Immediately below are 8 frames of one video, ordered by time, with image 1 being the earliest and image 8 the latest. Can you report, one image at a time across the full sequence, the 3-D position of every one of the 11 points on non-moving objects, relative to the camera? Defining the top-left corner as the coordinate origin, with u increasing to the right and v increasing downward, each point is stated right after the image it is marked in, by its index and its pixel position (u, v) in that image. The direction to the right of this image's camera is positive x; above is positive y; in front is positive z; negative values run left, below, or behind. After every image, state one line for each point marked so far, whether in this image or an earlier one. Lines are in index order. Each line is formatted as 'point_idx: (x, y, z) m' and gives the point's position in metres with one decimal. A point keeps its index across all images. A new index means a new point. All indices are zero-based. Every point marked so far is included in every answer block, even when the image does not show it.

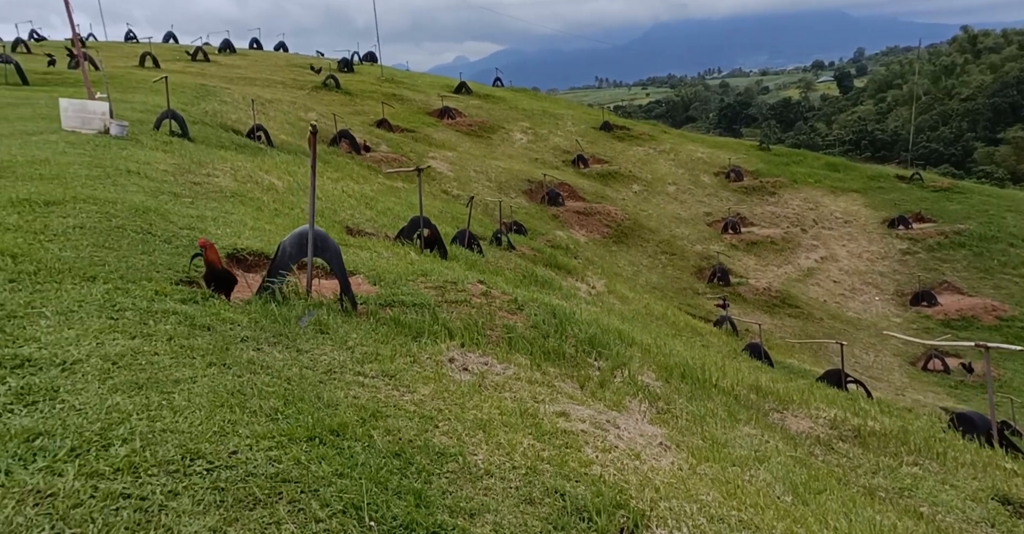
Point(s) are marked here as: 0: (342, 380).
0: (-0.8, -0.6, +4.1) m
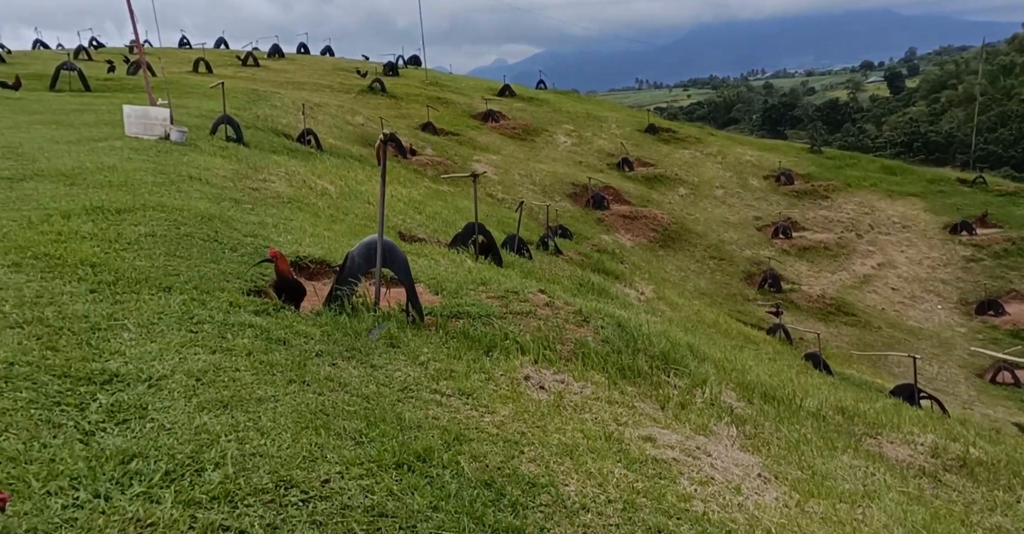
0: (-0.4, -0.7, +4.1) m
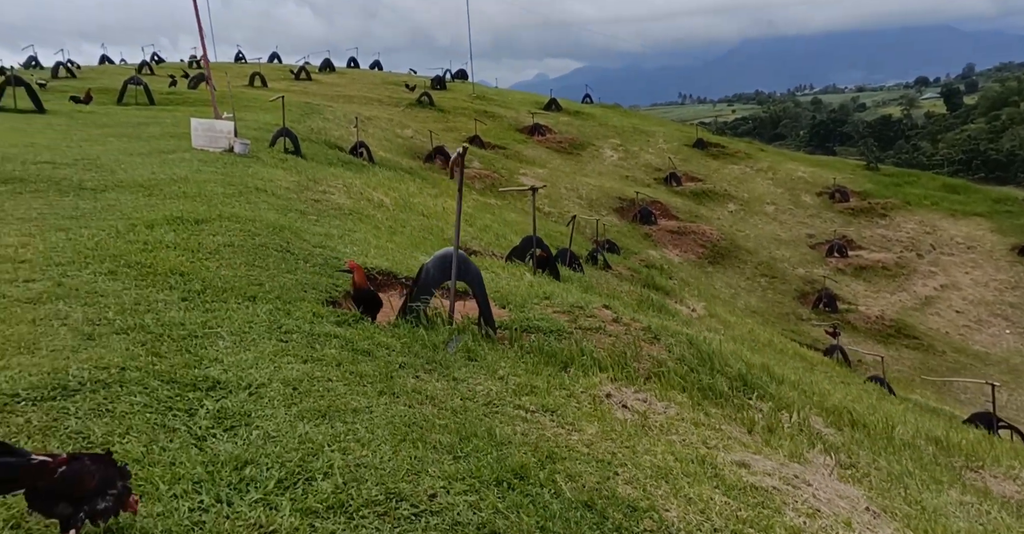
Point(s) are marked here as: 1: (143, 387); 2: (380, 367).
0: (0.0, -0.7, +4.1) m
1: (-1.7, -0.6, +3.8) m
2: (-0.7, -0.5, +4.4) m
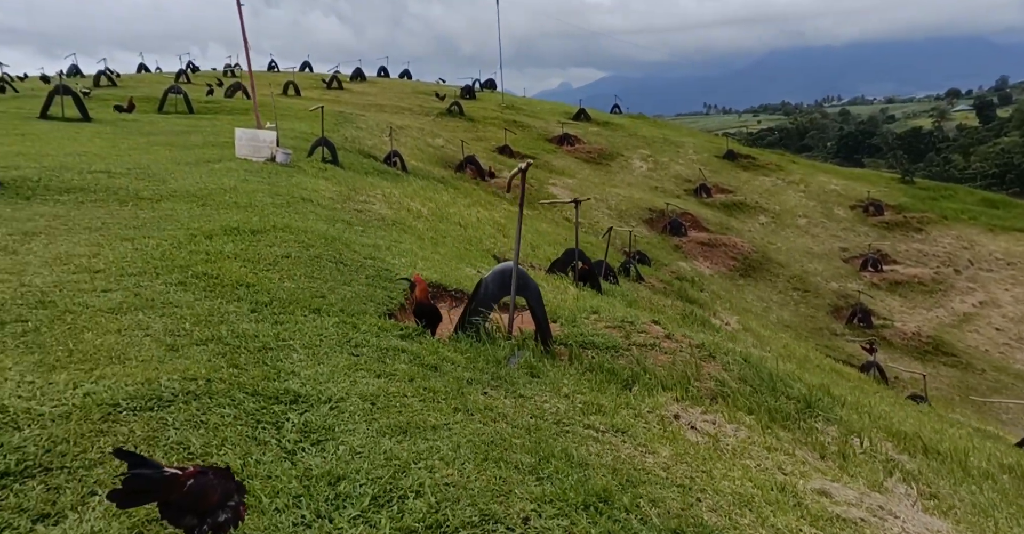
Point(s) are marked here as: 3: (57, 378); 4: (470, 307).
0: (+0.3, -0.8, +4.1) m
1: (-1.3, -0.6, +3.9) m
2: (-0.3, -0.6, +4.4) m
3: (-2.2, -0.6, +4.0) m
4: (-0.4, -0.3, +6.9) m
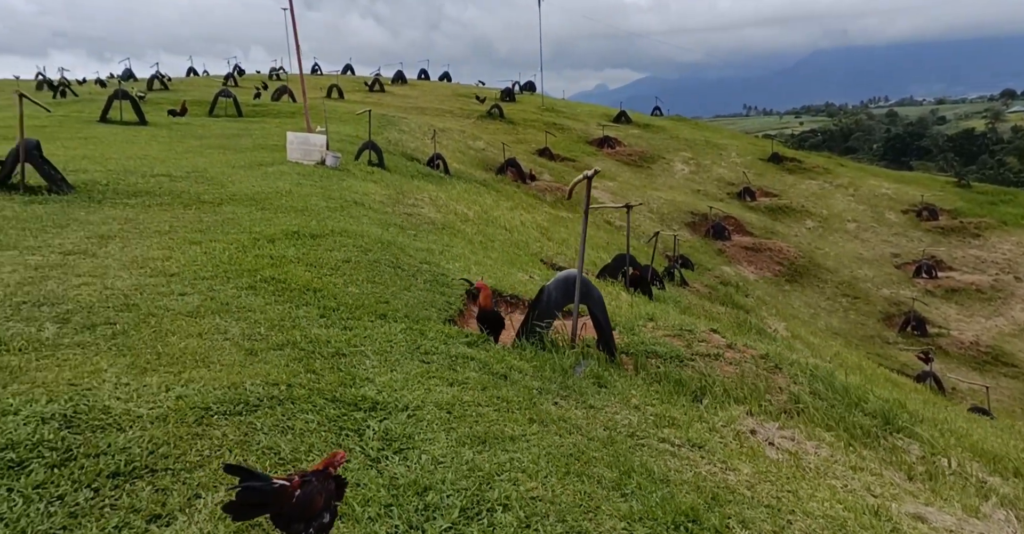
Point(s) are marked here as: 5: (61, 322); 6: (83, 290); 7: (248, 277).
0: (+0.7, -0.9, +4.1) m
1: (-1.0, -0.7, +4.0) m
2: (0.0, -0.7, +4.4) m
3: (-1.9, -0.6, +4.1) m
4: (+0.2, -0.4, +6.9) m
5: (-3.5, -0.5, +6.4) m
6: (-4.1, -0.2, +7.9) m
7: (-2.9, -0.1, +8.7) m
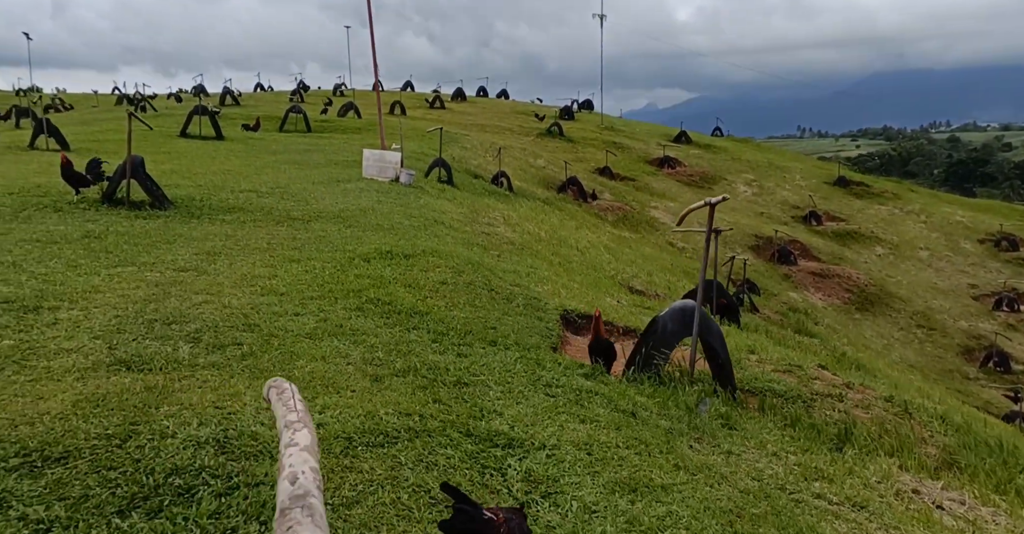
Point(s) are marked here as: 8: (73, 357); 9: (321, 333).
0: (+1.3, -1.1, +3.8) m
1: (-0.3, -0.8, +3.9) m
2: (+0.7, -0.9, +4.2) m
3: (-1.2, -0.7, +4.2) m
4: (+1.1, -0.7, +6.7) m
5: (-2.6, -0.6, +6.6) m
6: (-3.1, -0.4, +8.1) m
7: (-1.8, -0.3, +8.8) m
8: (-3.0, -0.6, +5.6) m
9: (-1.7, -0.6, +7.3) m
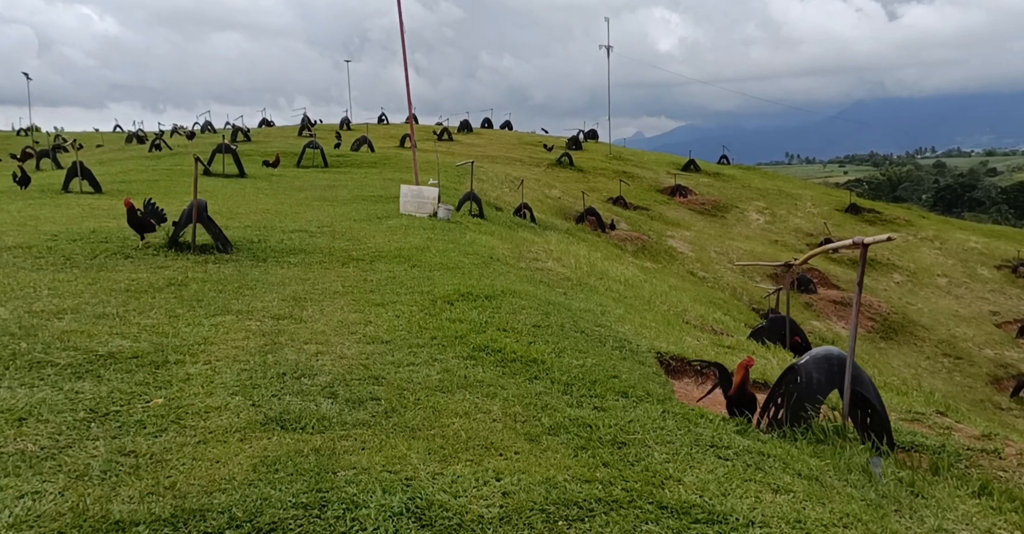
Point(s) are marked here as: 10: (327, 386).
0: (+2.2, -1.4, +3.5) m
1: (+0.6, -1.1, +3.7) m
2: (+1.7, -1.2, +4.0) m
3: (-0.2, -1.0, +4.0) m
4: (+2.2, -1.1, +6.4) m
5: (-1.4, -1.0, +6.5) m
6: (-1.9, -0.9, +8.1) m
7: (-0.5, -0.8, +8.7) m
8: (-2.0, -1.0, +5.6) m
9: (-0.6, -1.0, +7.2) m
10: (-1.6, -1.0, +6.9) m
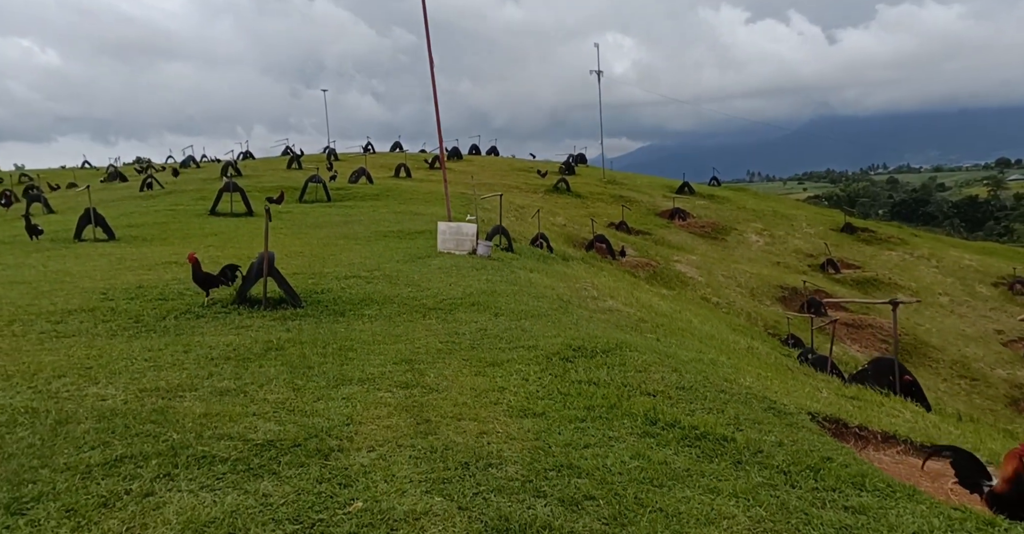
0: (+3.6, -1.7, +2.4) m
1: (+2.0, -1.5, +2.8) m
2: (+3.1, -1.5, +3.0) m
3: (+1.2, -1.4, +3.2) m
4: (+3.9, -1.6, +5.3) m
5: (+0.2, -1.6, +5.8) m
6: (-0.1, -1.6, +7.4) m
7: (+1.3, -1.5, +7.9) m
8: (-0.4, -1.6, +4.9) m
9: (+1.2, -1.7, +6.4) m
10: (+0.1, -1.6, +6.1) m
